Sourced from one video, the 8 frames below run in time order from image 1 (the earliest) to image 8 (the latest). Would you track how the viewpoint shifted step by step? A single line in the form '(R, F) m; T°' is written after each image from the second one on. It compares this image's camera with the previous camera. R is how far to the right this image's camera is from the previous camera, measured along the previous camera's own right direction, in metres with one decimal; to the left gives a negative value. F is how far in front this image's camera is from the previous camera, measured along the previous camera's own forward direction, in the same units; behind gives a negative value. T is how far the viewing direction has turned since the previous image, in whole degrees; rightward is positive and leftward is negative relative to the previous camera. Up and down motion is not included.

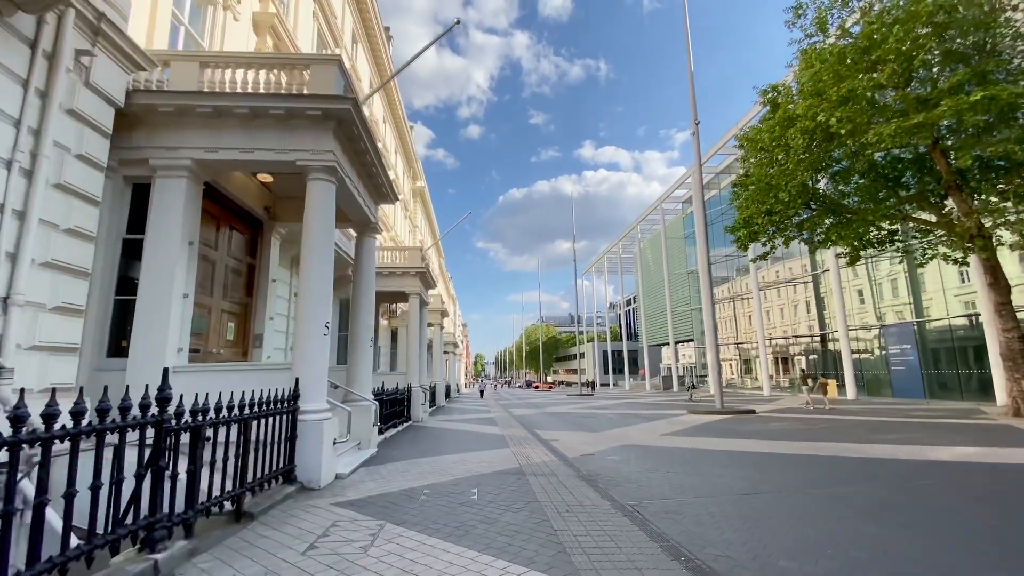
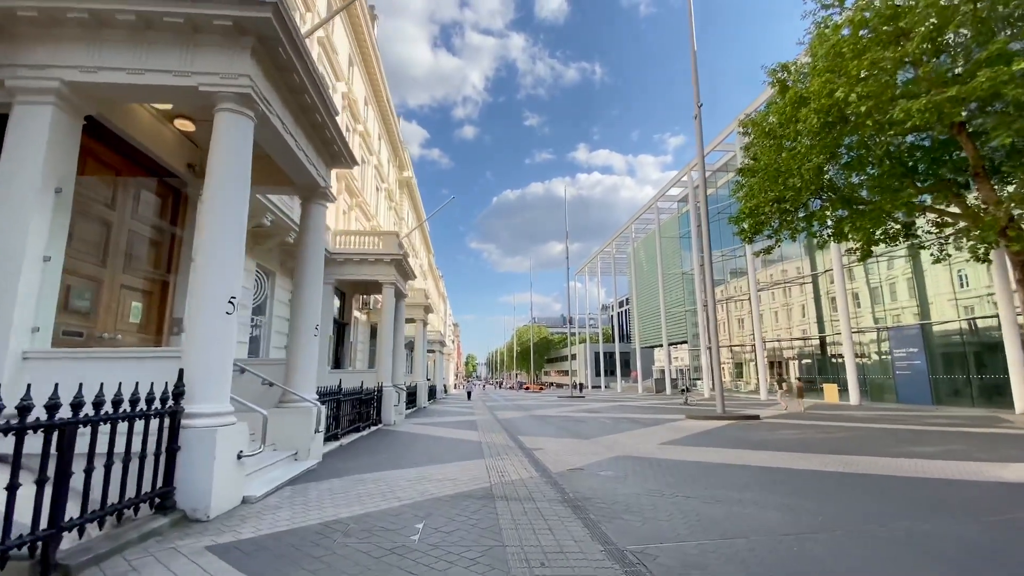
(+0.3, +1.5) m; +1°
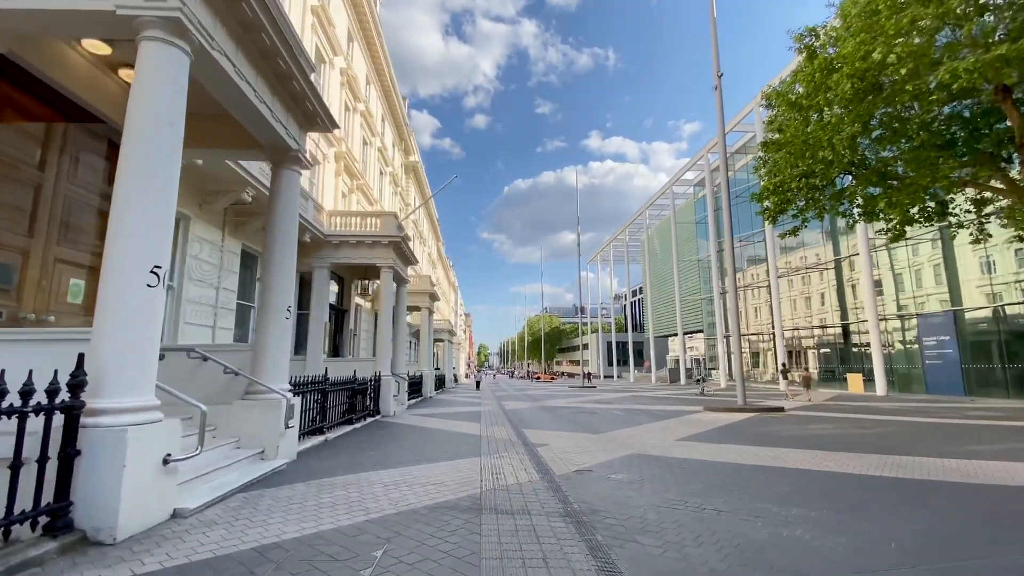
(+0.2, +1.0) m; -1°
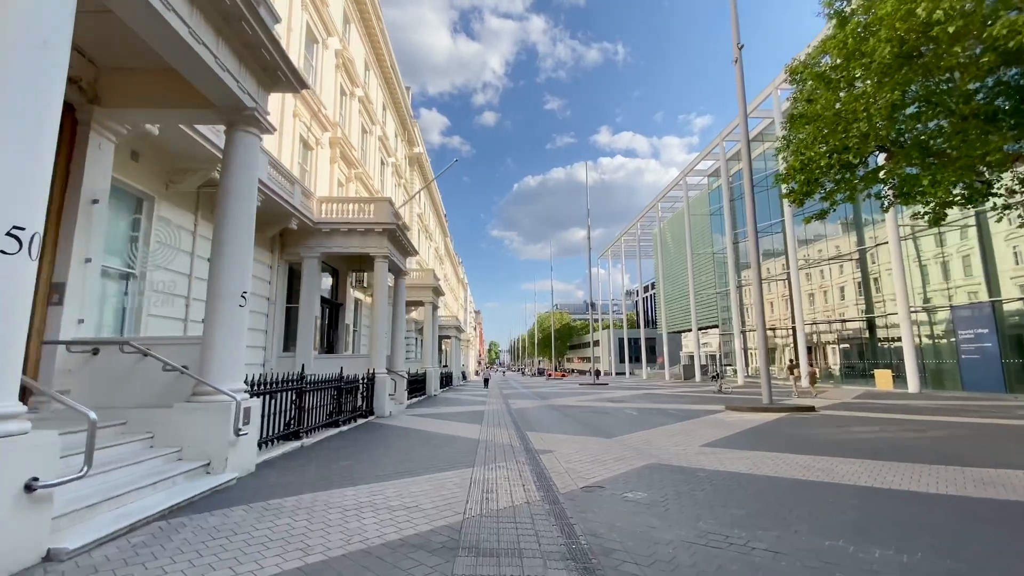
(+0.2, +1.1) m; -1°
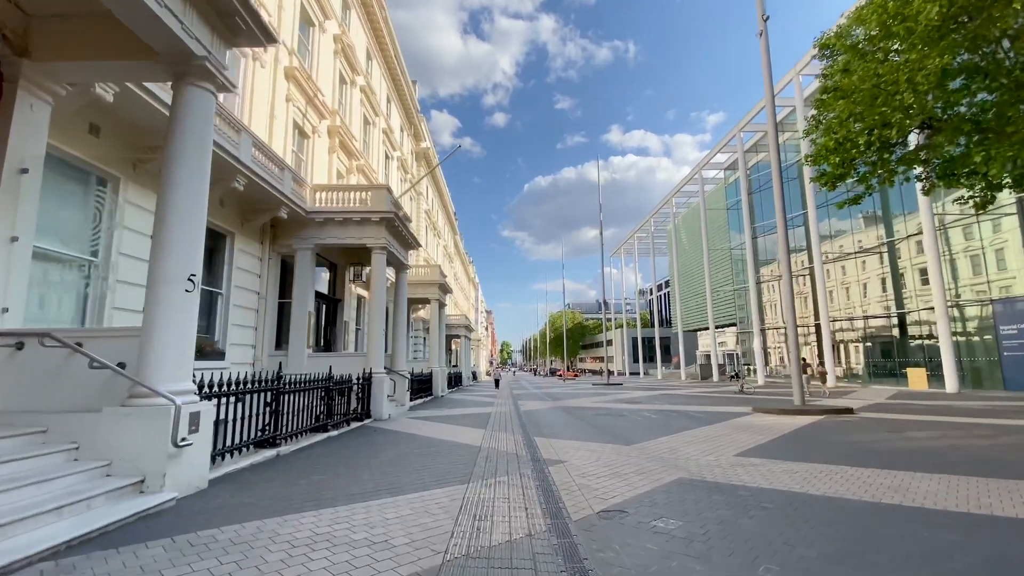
(+0.1, +1.0) m; -1°
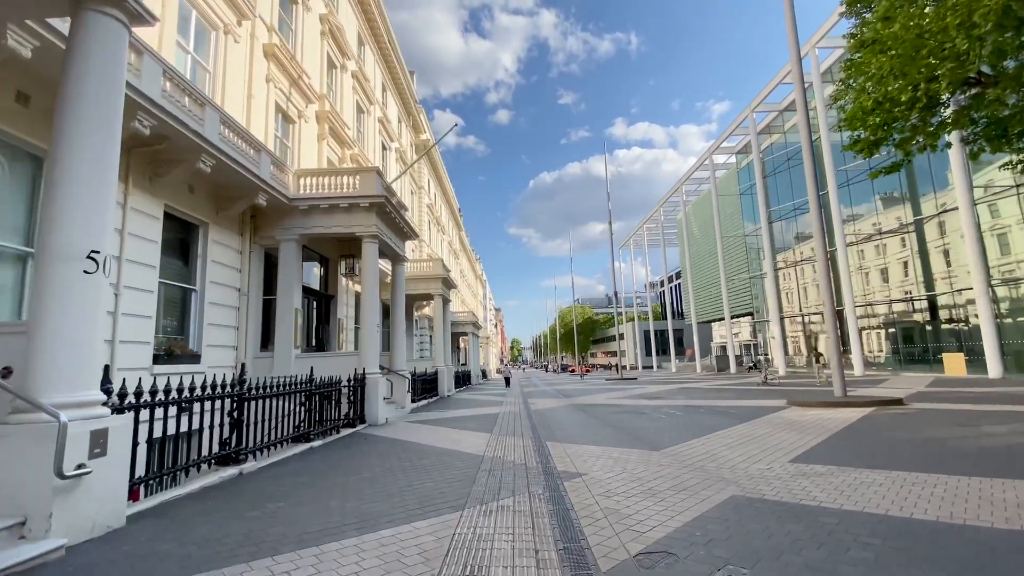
(+0.1, +1.2) m; -1°
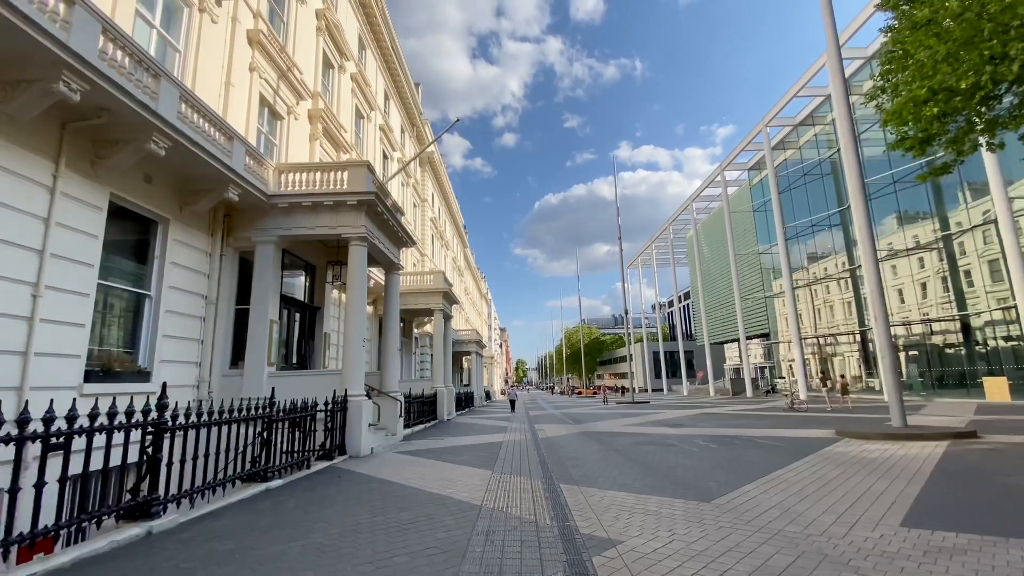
(0.0, +1.4) m; -1°
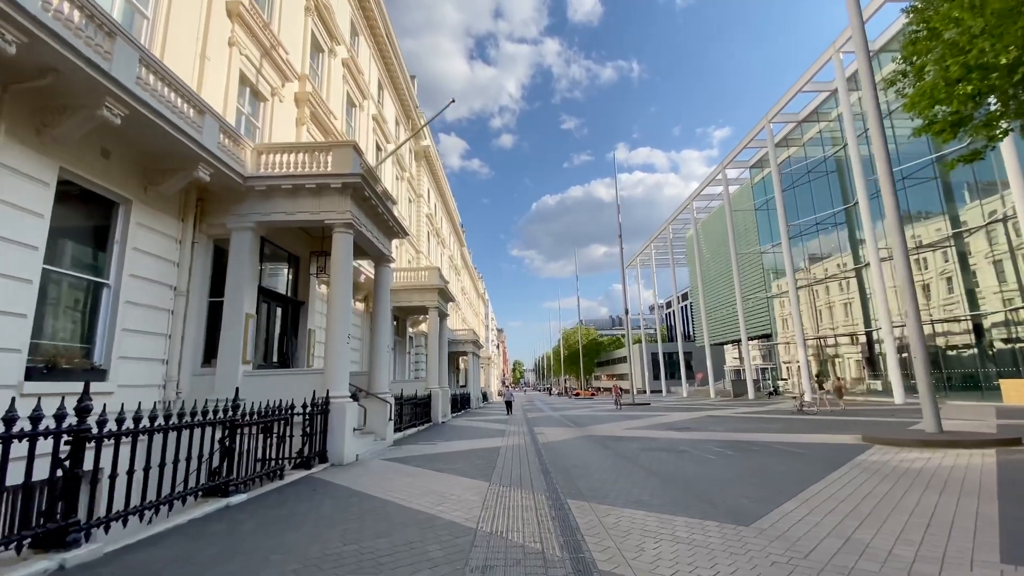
(0.0, +0.8) m; 0°
